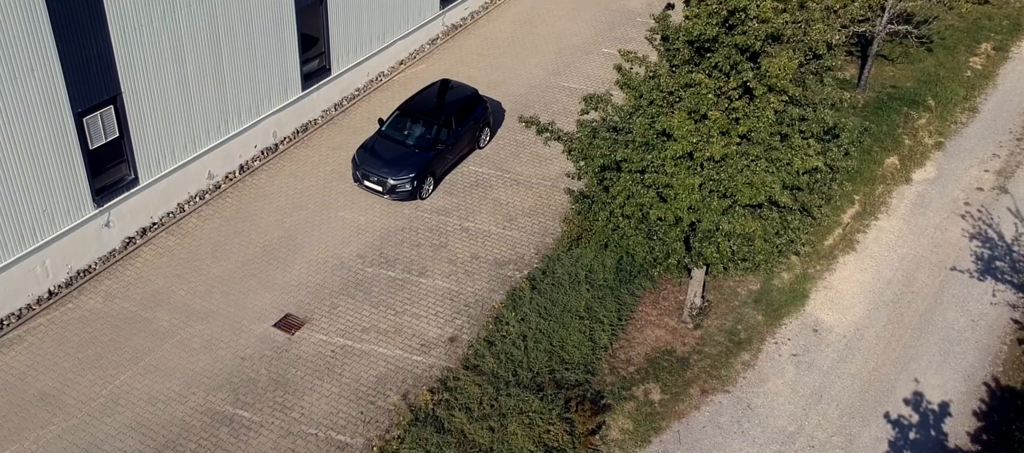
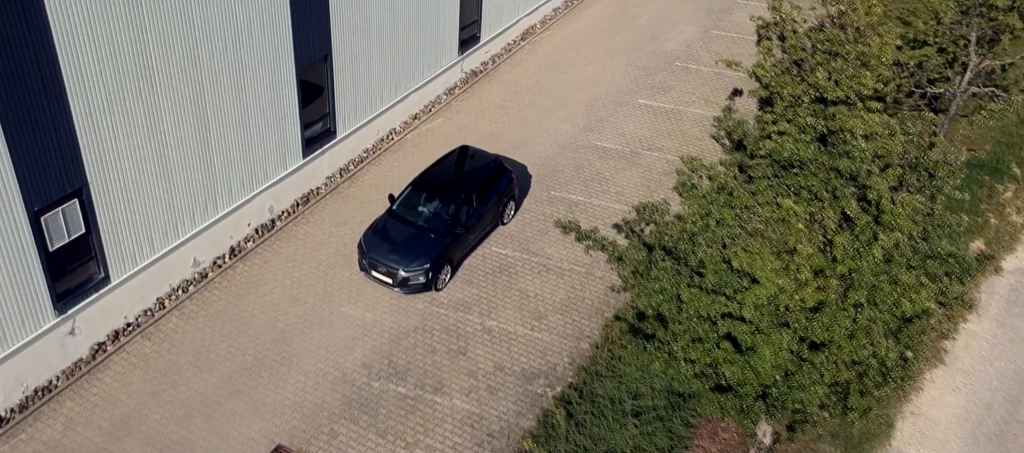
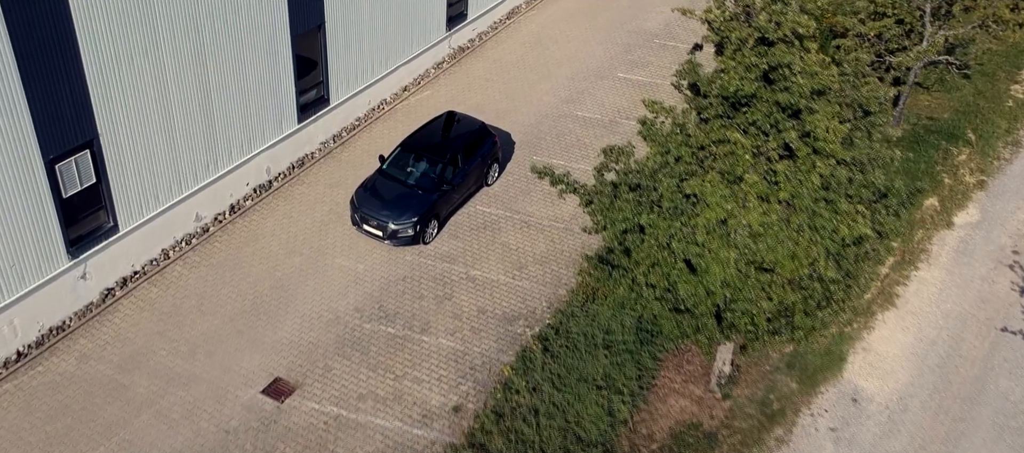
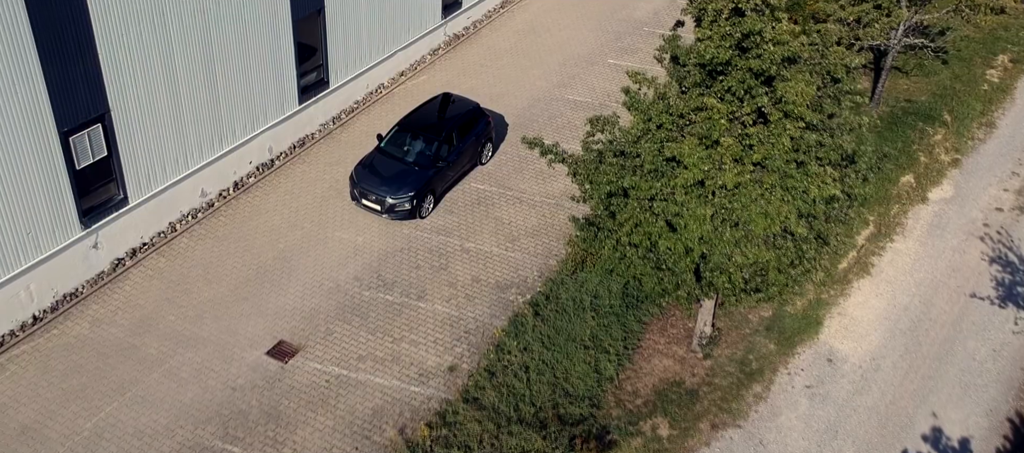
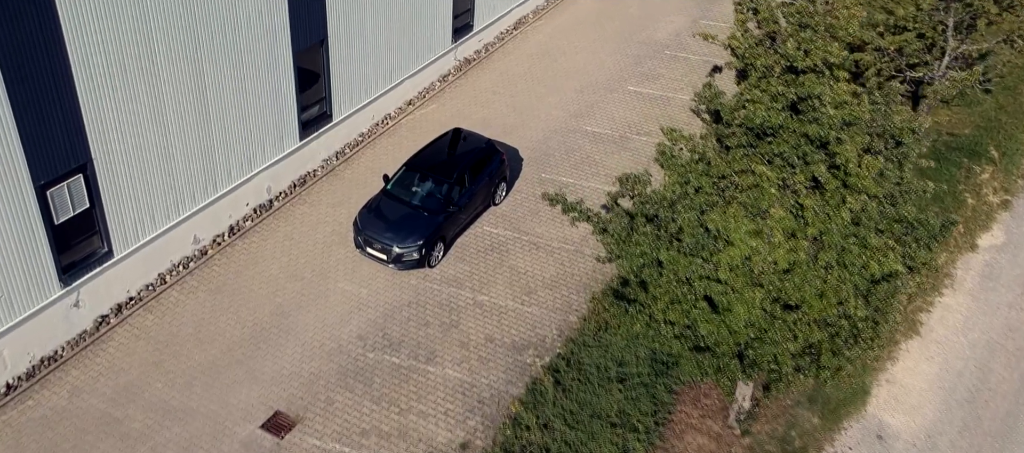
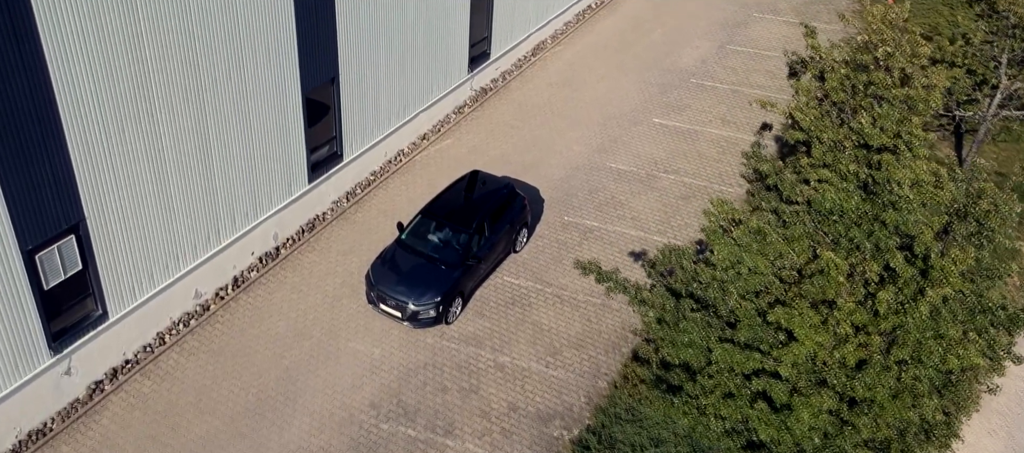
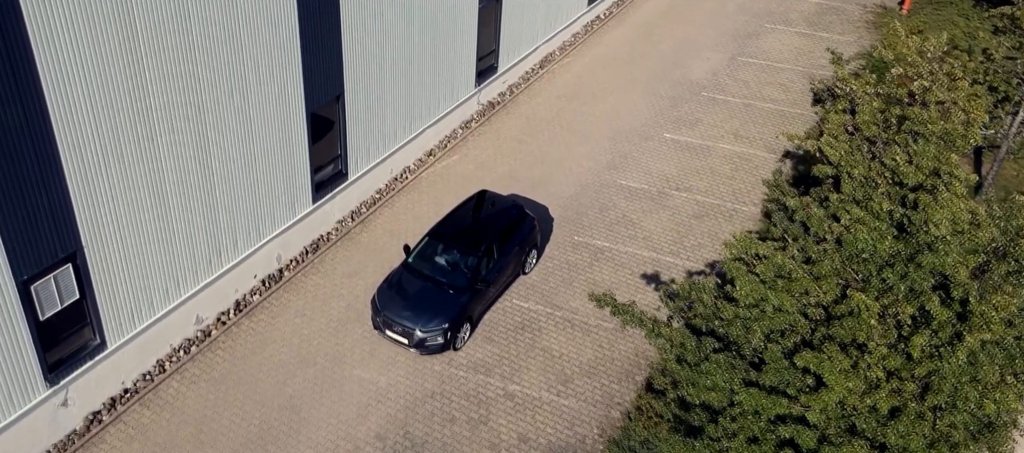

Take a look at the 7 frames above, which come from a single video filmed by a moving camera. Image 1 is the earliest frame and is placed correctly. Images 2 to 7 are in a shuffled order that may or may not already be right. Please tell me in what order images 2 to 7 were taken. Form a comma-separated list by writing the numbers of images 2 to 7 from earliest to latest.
4, 3, 5, 2, 6, 7
